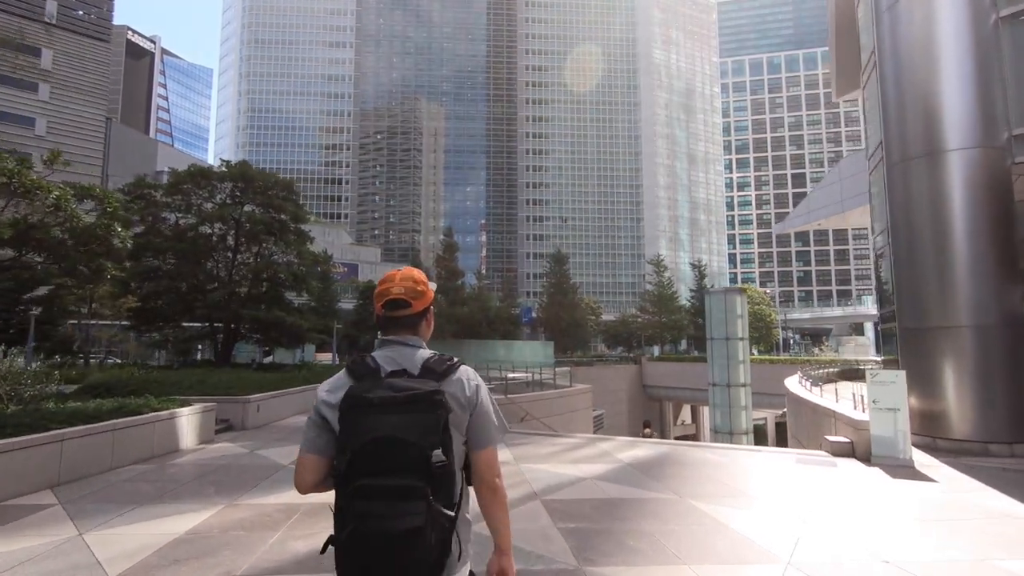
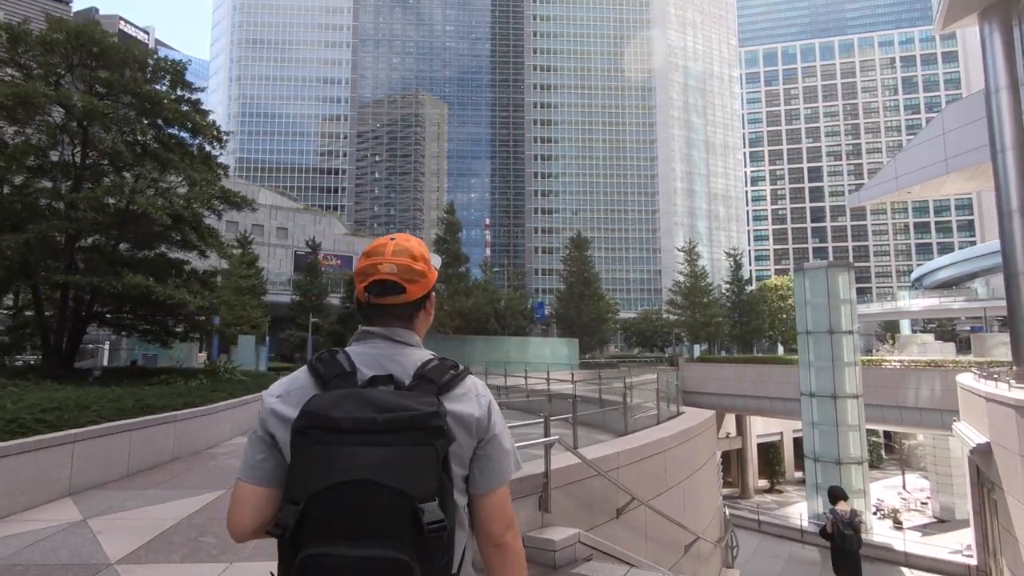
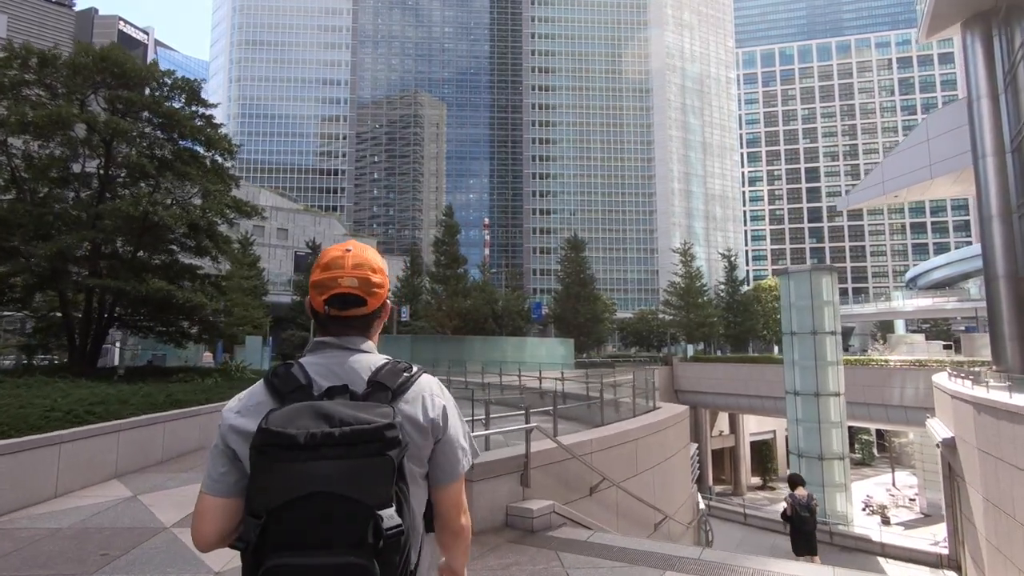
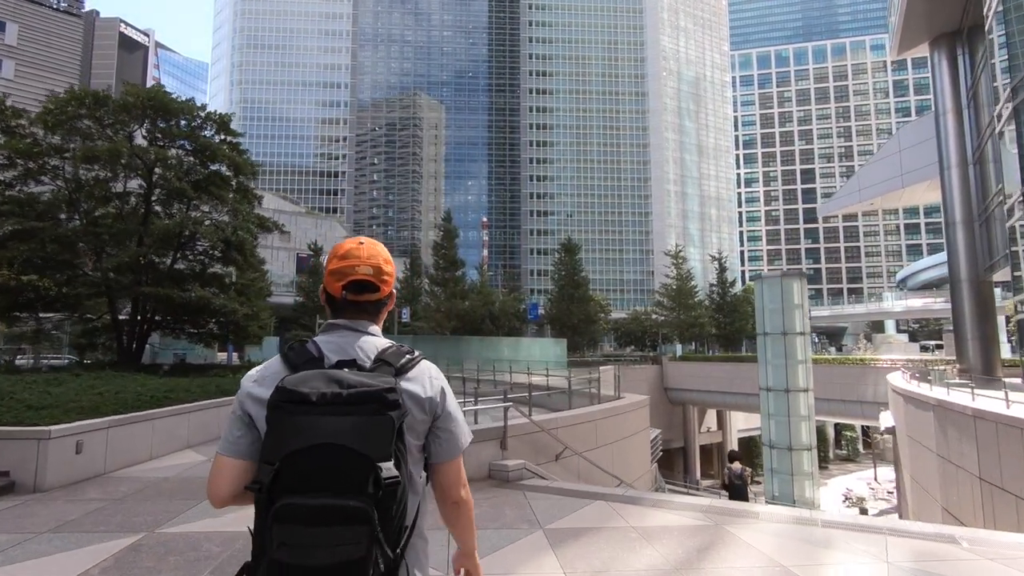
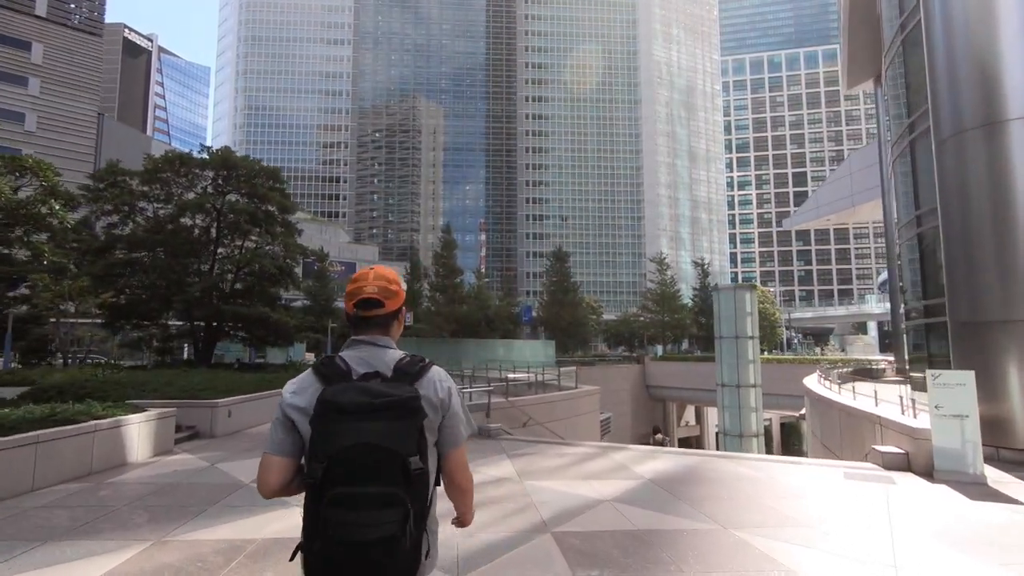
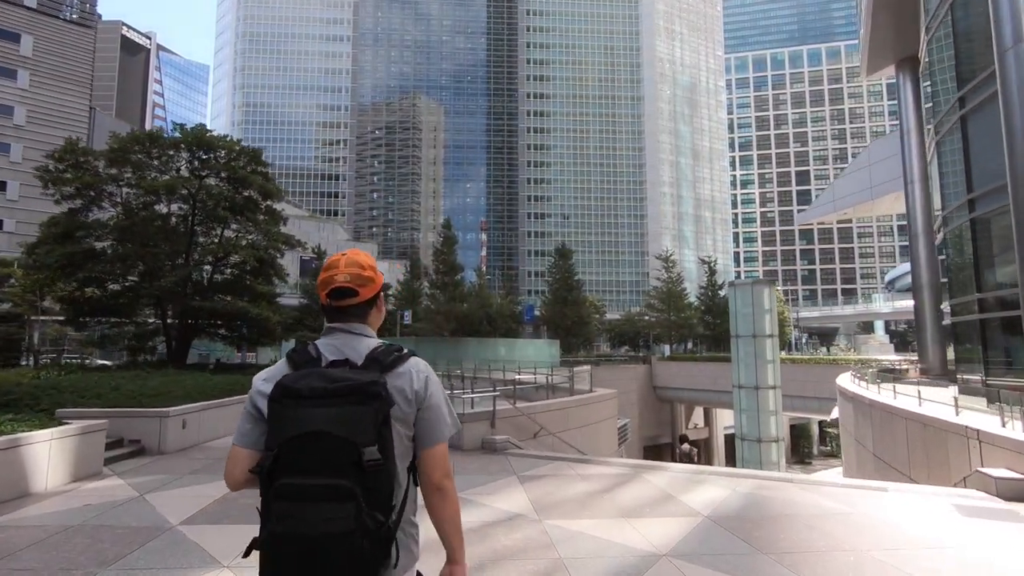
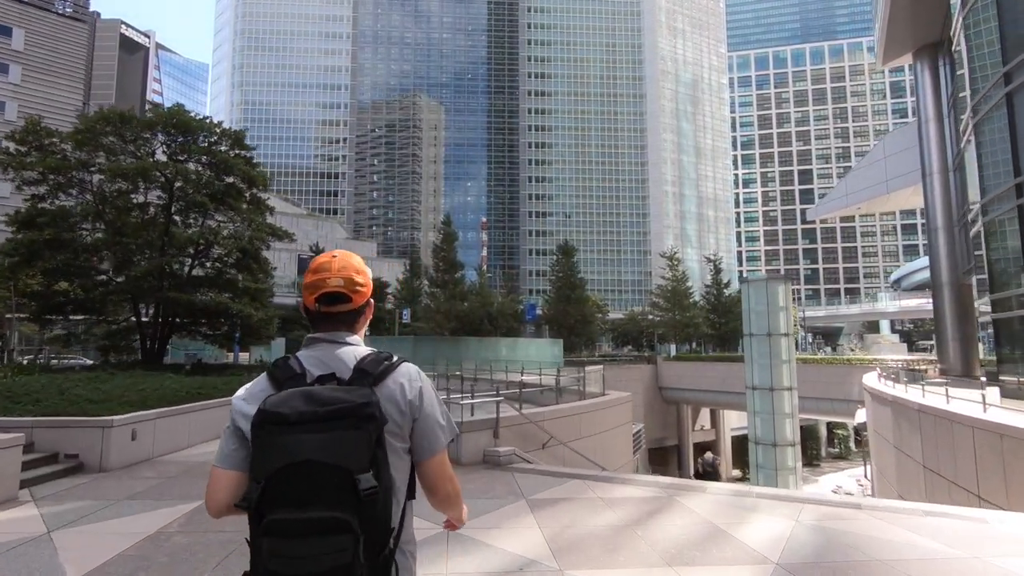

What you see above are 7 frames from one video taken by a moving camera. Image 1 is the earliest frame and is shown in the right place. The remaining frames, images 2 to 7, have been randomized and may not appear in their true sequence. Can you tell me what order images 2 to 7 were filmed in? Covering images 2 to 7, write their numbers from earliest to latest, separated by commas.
5, 6, 7, 4, 3, 2
